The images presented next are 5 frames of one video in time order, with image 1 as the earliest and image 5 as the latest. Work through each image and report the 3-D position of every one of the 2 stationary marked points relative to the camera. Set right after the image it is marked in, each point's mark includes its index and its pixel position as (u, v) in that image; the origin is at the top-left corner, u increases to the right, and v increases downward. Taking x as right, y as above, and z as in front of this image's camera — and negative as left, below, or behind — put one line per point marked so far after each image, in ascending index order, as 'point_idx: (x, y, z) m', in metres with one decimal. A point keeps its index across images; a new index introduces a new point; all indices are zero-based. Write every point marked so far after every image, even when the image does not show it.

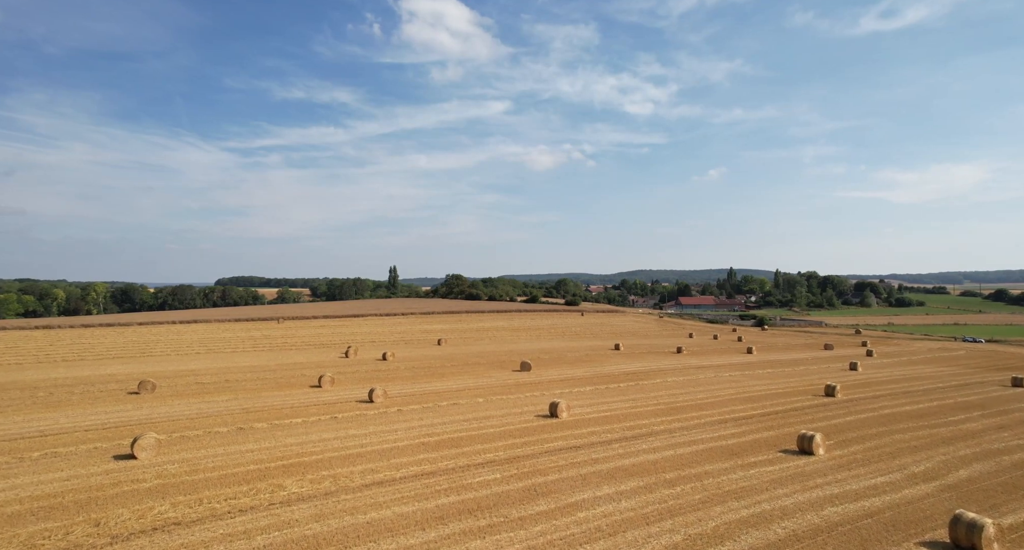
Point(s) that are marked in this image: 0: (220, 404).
0: (-7.4, -3.3, +16.6) m
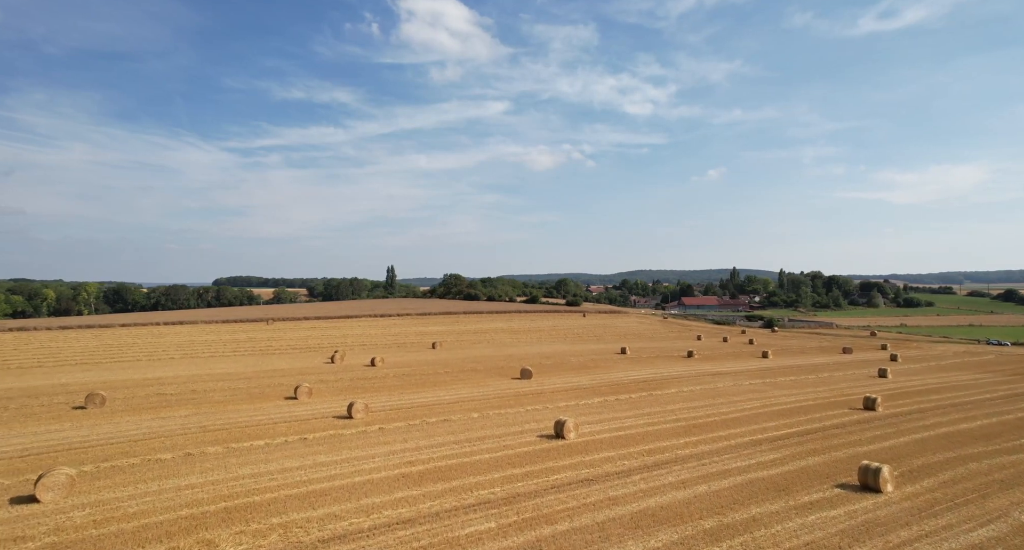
0: (-7.4, -3.2, +14.5) m
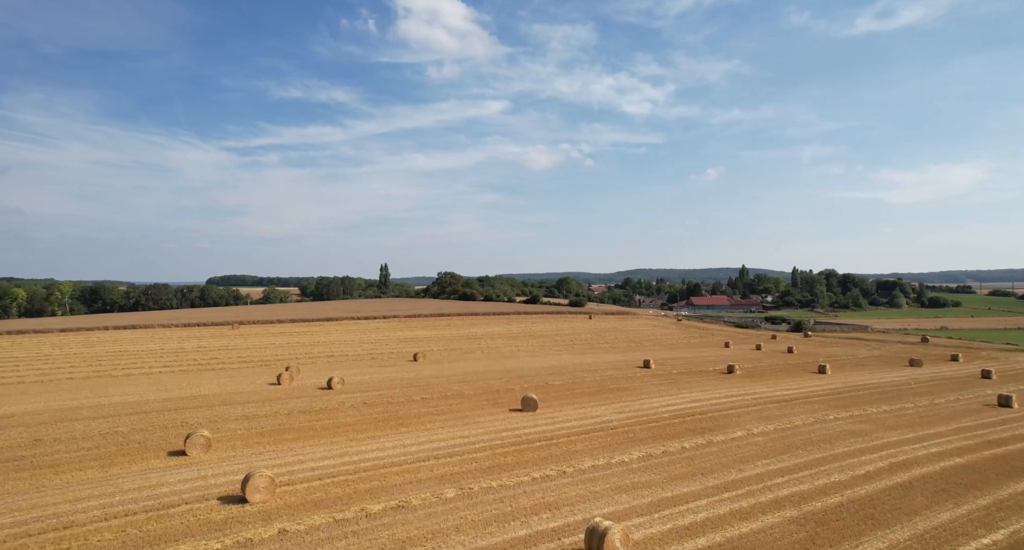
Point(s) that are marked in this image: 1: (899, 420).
0: (-7.4, -3.1, +8.4) m
1: (+9.4, -3.5, +16.0) m
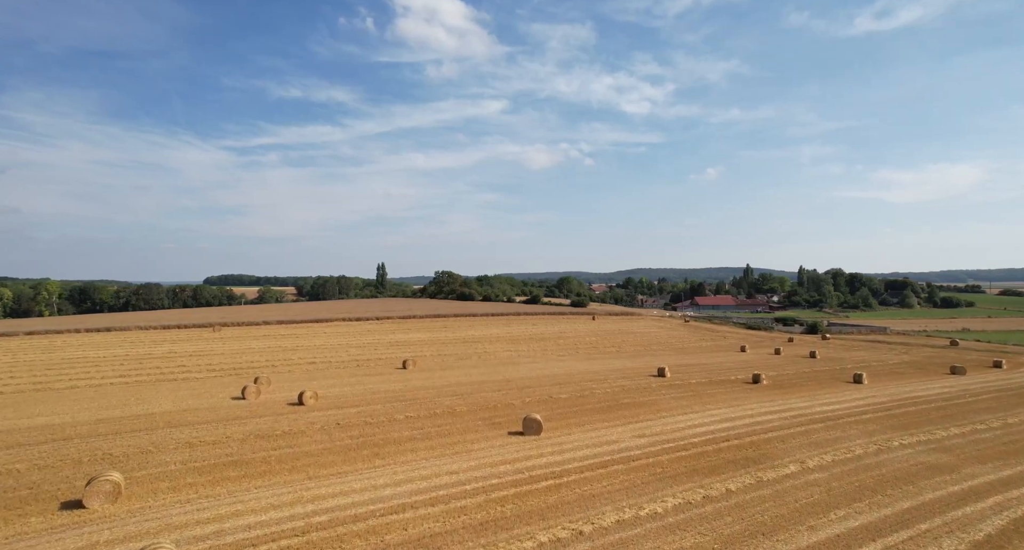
0: (-7.4, -3.0, +5.6) m
1: (+9.4, -3.5, +13.2) m
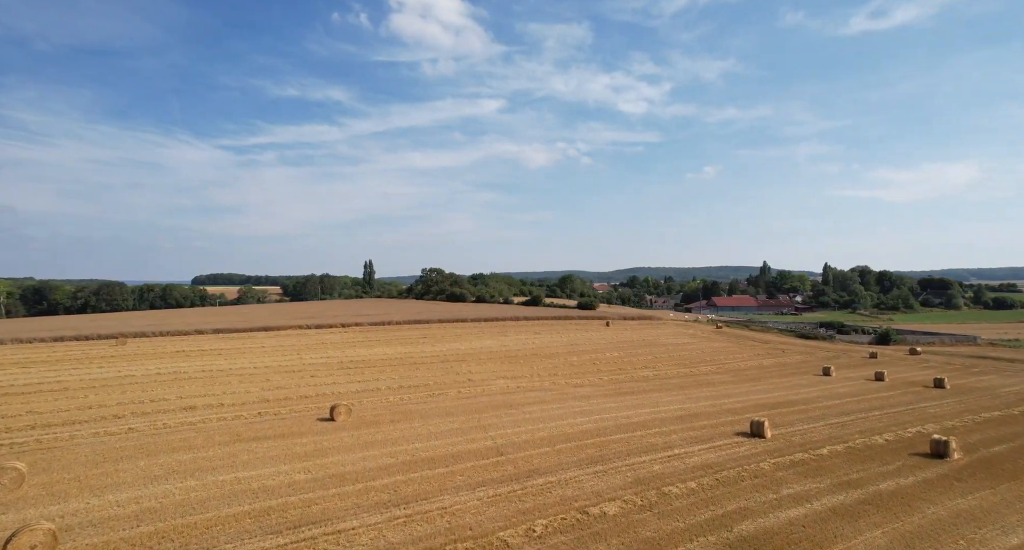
0: (-7.4, -2.9, -4.6) m
1: (+9.3, -3.3, +3.1) m
